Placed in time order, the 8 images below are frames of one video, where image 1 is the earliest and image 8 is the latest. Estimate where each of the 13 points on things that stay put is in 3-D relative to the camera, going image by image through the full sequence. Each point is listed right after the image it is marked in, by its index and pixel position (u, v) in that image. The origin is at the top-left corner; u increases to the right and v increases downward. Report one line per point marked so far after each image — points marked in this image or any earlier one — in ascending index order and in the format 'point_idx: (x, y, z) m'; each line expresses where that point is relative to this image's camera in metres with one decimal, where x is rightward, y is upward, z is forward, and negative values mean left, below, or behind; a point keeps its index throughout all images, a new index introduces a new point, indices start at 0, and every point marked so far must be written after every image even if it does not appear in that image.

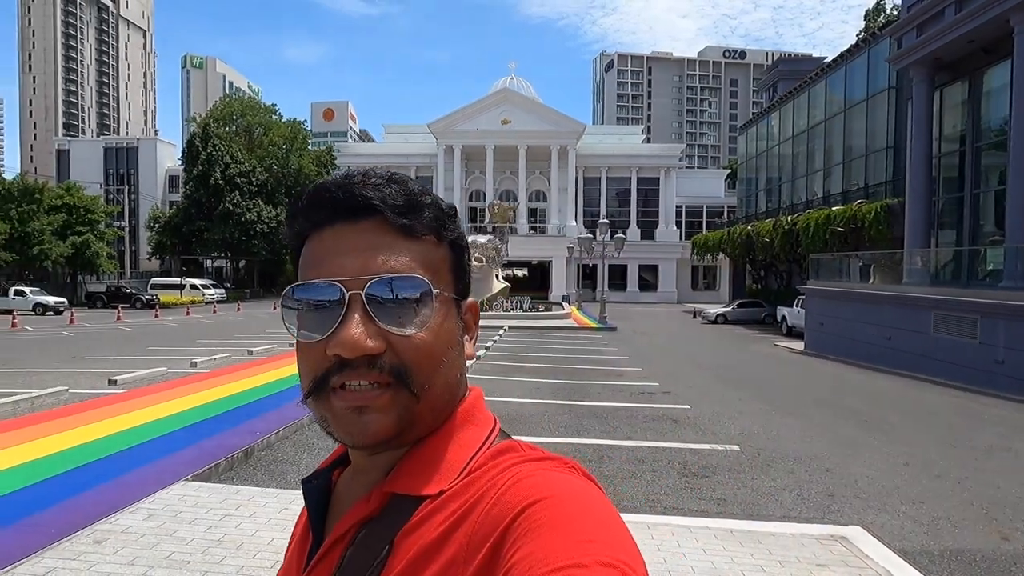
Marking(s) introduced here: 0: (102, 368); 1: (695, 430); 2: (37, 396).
0: (-7.2, -1.4, +11.8) m
1: (+2.0, -1.6, +7.4) m
2: (-5.8, -1.3, +8.1) m
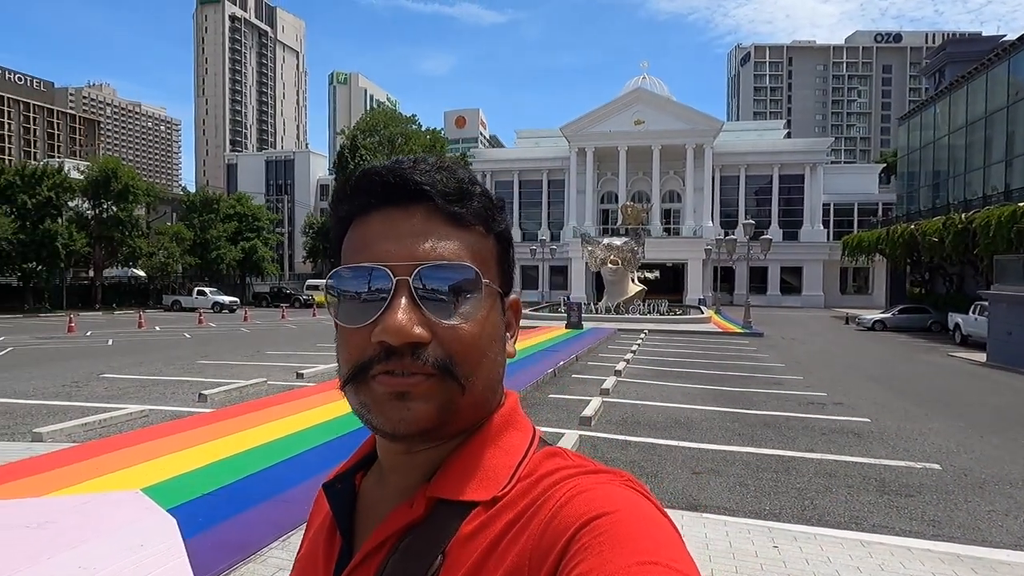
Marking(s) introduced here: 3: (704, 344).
0: (-4.4, -1.5, +13.0) m
1: (+3.9, -1.6, +6.9) m
2: (-3.7, -1.3, +9.1) m
3: (+5.8, -1.7, +19.9) m
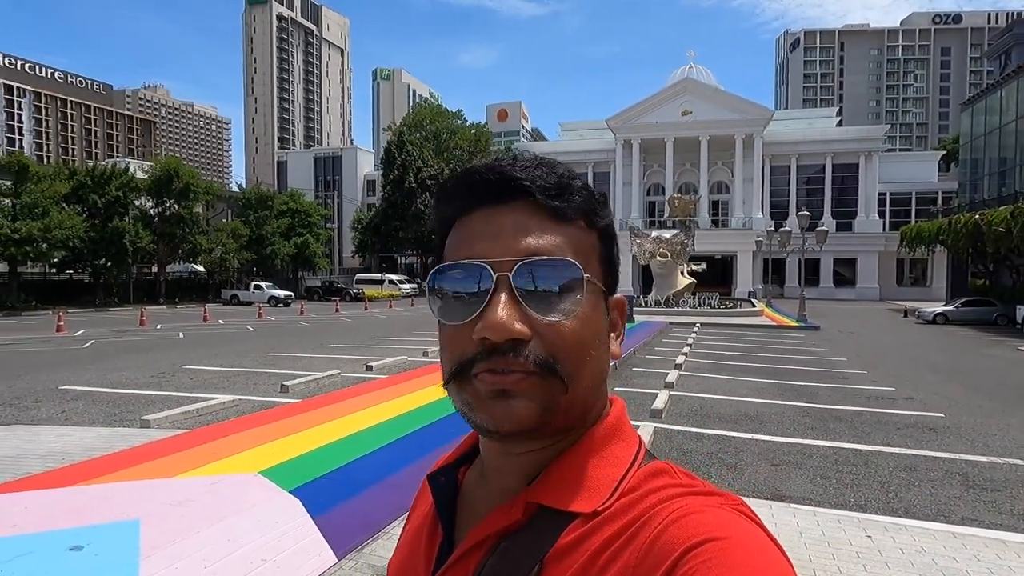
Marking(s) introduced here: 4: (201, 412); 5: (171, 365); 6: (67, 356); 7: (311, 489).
0: (-3.2, -1.4, +13.5) m
1: (+4.7, -1.6, +6.9) m
2: (-2.7, -1.3, +9.5) m
3: (+7.3, -1.5, +19.7) m
4: (-3.4, -1.4, +7.3) m
5: (-6.1, -1.4, +11.9) m
6: (-9.1, -1.4, +13.6) m
7: (-1.3, -1.3, +4.3) m
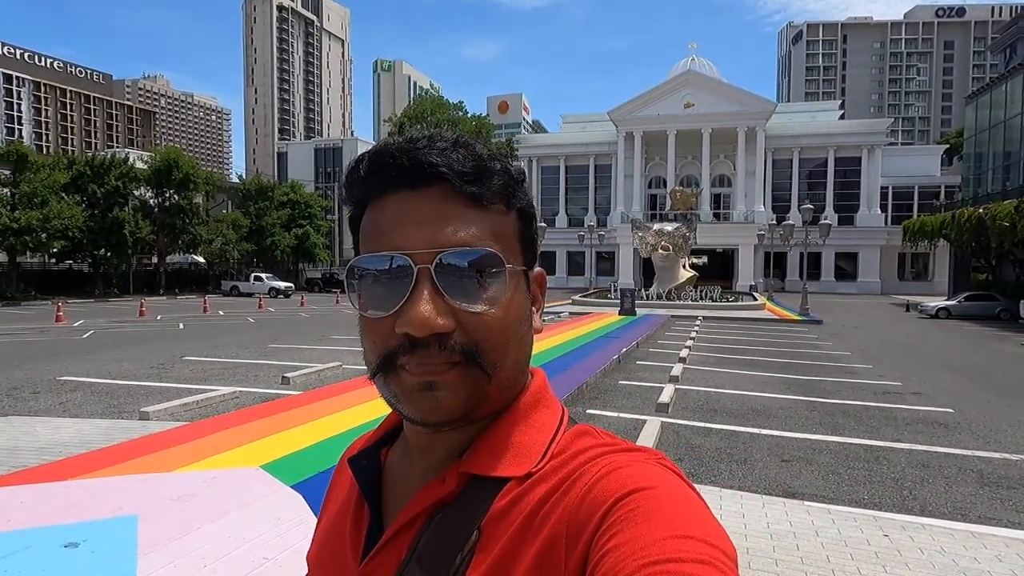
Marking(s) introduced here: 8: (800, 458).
0: (-3.2, -1.2, +13.4) m
1: (+4.7, -1.5, +6.8) m
2: (-2.7, -1.2, +9.4) m
3: (+7.4, -1.3, +19.6) m
4: (-3.4, -1.3, +7.2) m
5: (-6.0, -1.2, +11.8) m
6: (-9.0, -1.2, +13.5) m
7: (-1.3, -1.2, +4.2) m
8: (+2.5, -1.5, +5.7) m
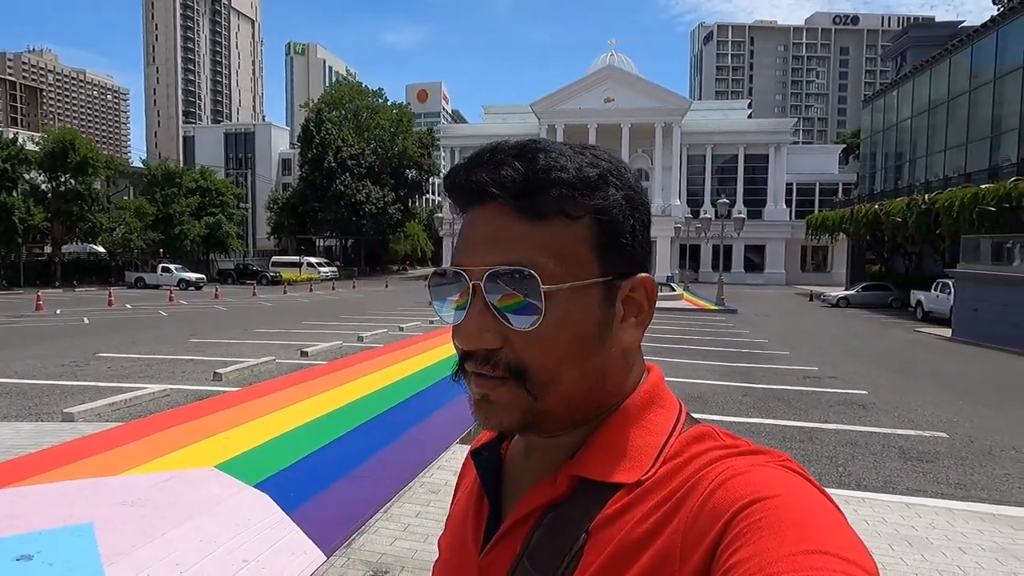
0: (-4.4, -1.0, +12.9) m
1: (+4.2, -1.4, +7.4) m
2: (-3.5, -1.0, +9.1) m
3: (+5.3, -1.0, +20.4) m
4: (-3.9, -1.2, +6.8) m
5: (-7.1, -1.1, +11.0) m
6: (-10.3, -1.0, +12.3) m
7: (-1.5, -1.2, +4.1) m
8: (+2.1, -1.4, +6.0) m
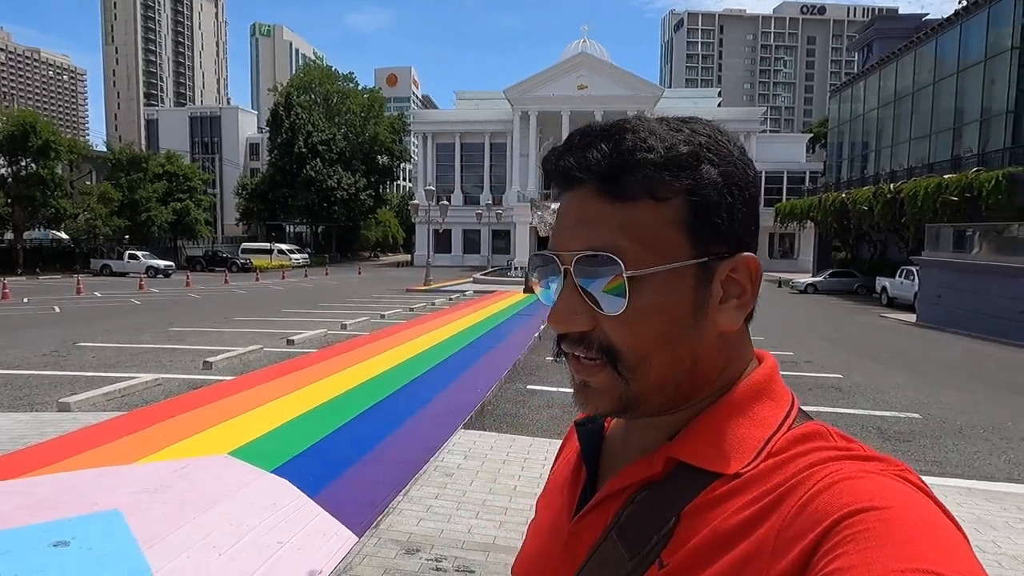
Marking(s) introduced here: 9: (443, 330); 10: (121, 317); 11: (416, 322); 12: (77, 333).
0: (-4.8, -0.8, +12.9) m
1: (+4.1, -1.3, +7.7) m
2: (-3.7, -0.9, +9.1) m
3: (+4.6, -0.6, +20.7) m
4: (-4.0, -1.1, +6.8) m
5: (-7.3, -0.9, +10.8) m
6: (-10.6, -0.8, +12.0) m
7: (-1.4, -1.1, +4.2) m
8: (+2.1, -1.3, +6.3) m
9: (-1.2, -0.7, +11.6) m
10: (-9.2, -0.7, +15.5) m
11: (-1.8, -0.6, +12.7) m
12: (-7.9, -0.8, +12.1) m
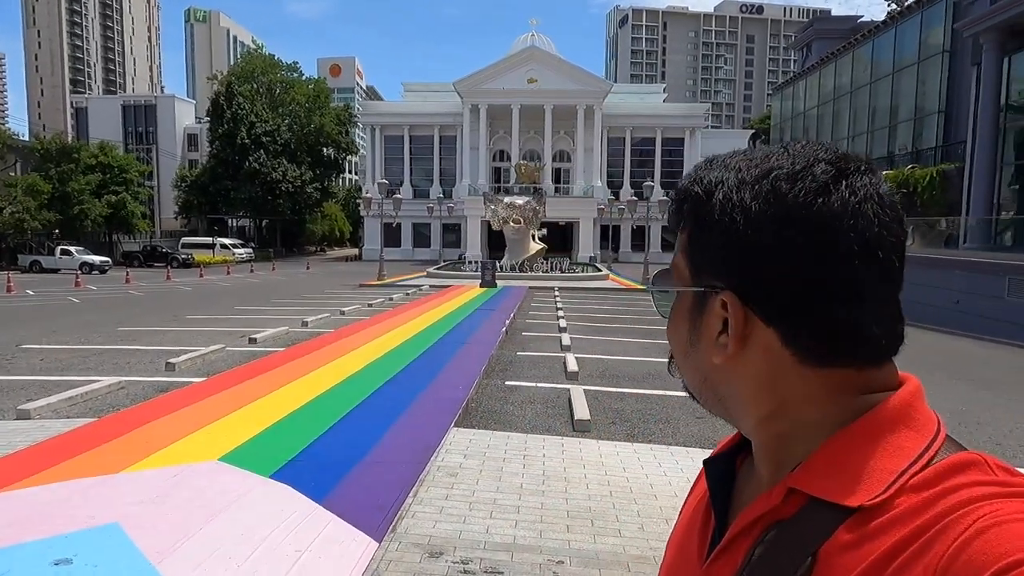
0: (-5.4, -0.7, +12.5) m
1: (+3.8, -1.2, +8.0) m
2: (-4.0, -0.9, +8.8) m
3: (+3.3, -0.4, +21.1) m
4: (-4.1, -1.1, +6.5) m
5: (-7.8, -0.9, +10.2) m
6: (-11.1, -0.8, +11.1) m
7: (-1.4, -1.1, +4.1) m
8: (+1.9, -1.2, +6.5) m
9: (-1.8, -0.7, +11.5) m
10: (-10.0, -0.6, +14.7) m
11: (-2.5, -0.6, +12.5) m
12: (-8.5, -0.8, +11.5) m
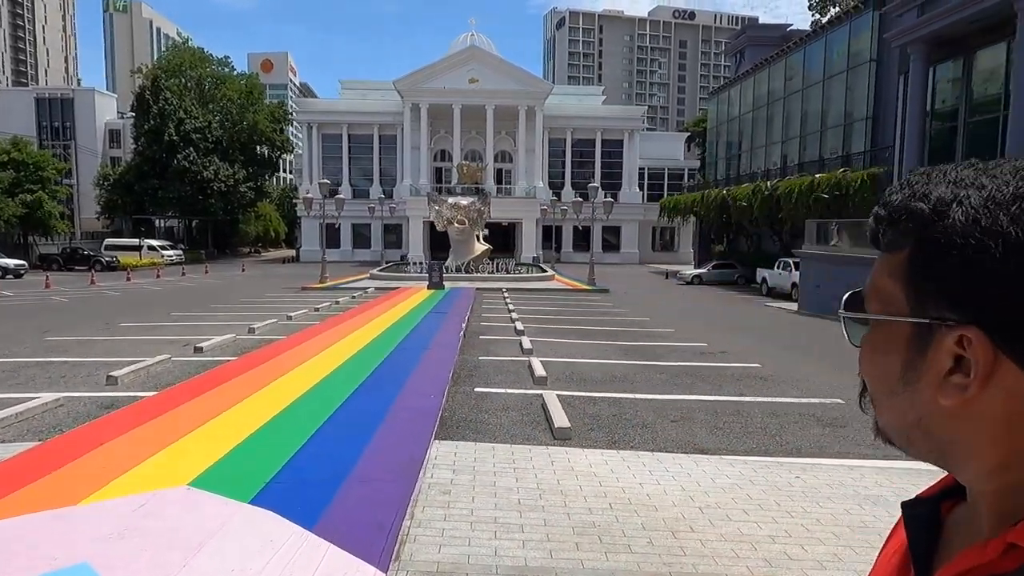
0: (-6.2, -0.8, +11.8) m
1: (+3.4, -1.2, +8.2) m
2: (-4.4, -1.0, +8.2) m
3: (+1.7, -0.4, +21.1) m
4: (-4.4, -1.2, +5.9) m
5: (-8.4, -1.0, +9.3) m
6: (-11.8, -1.0, +9.9) m
7: (-1.4, -1.2, +3.8) m
8: (+1.7, -1.3, +6.5) m
9: (-2.5, -0.7, +11.1) m
10: (-11.0, -0.8, +13.6) m
11: (-3.3, -0.6, +12.1) m
12: (-9.2, -0.9, +10.5) m
